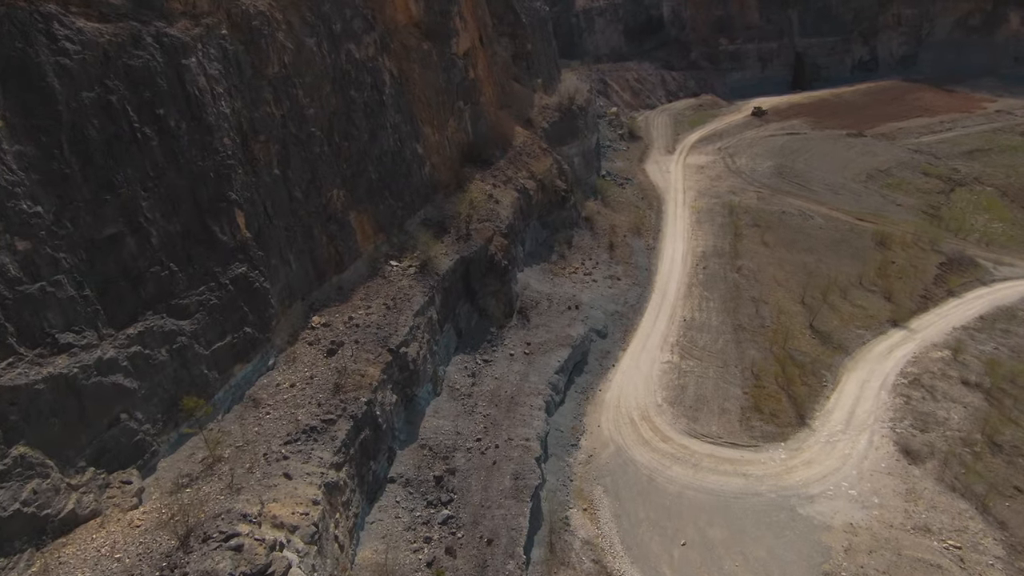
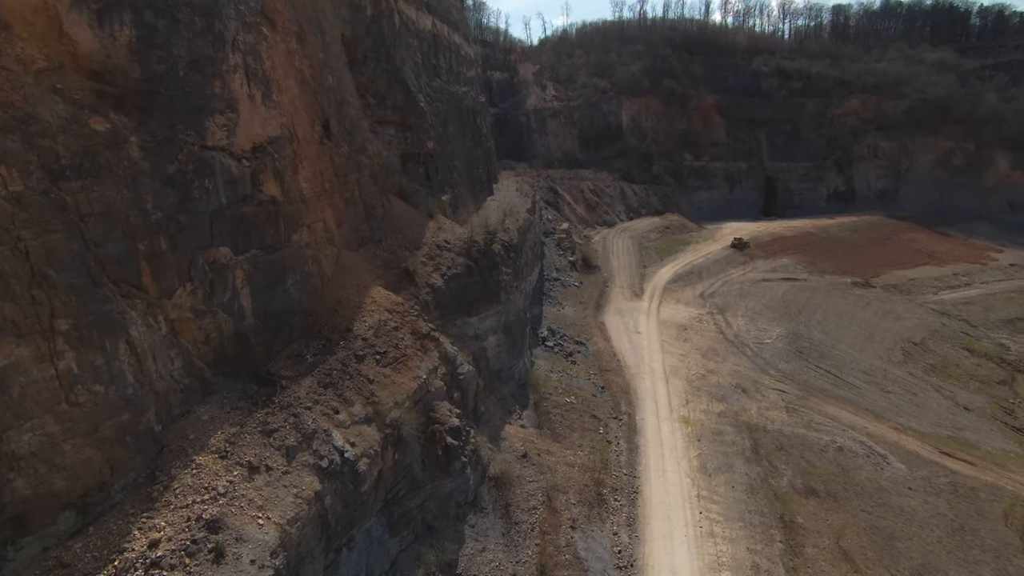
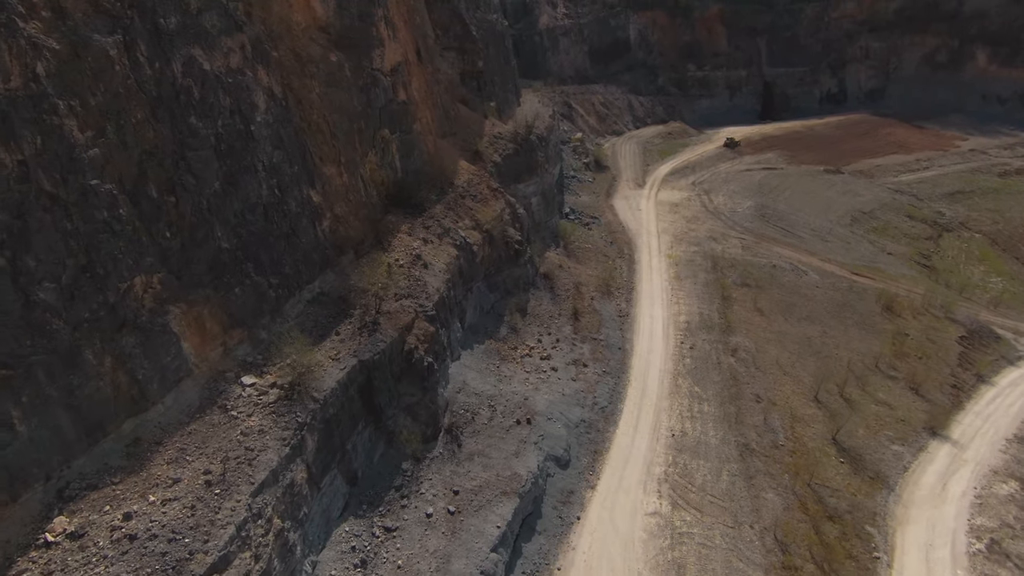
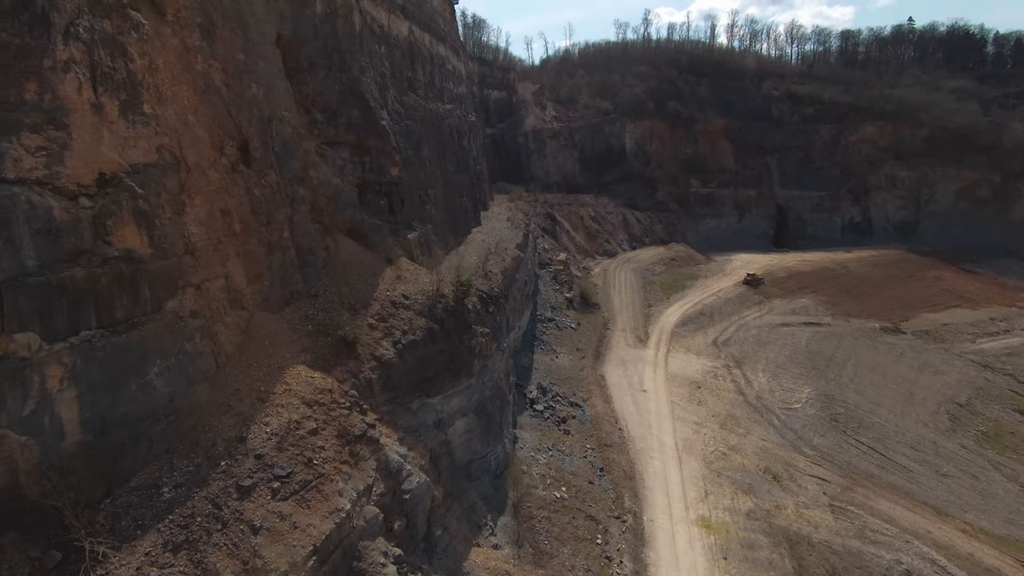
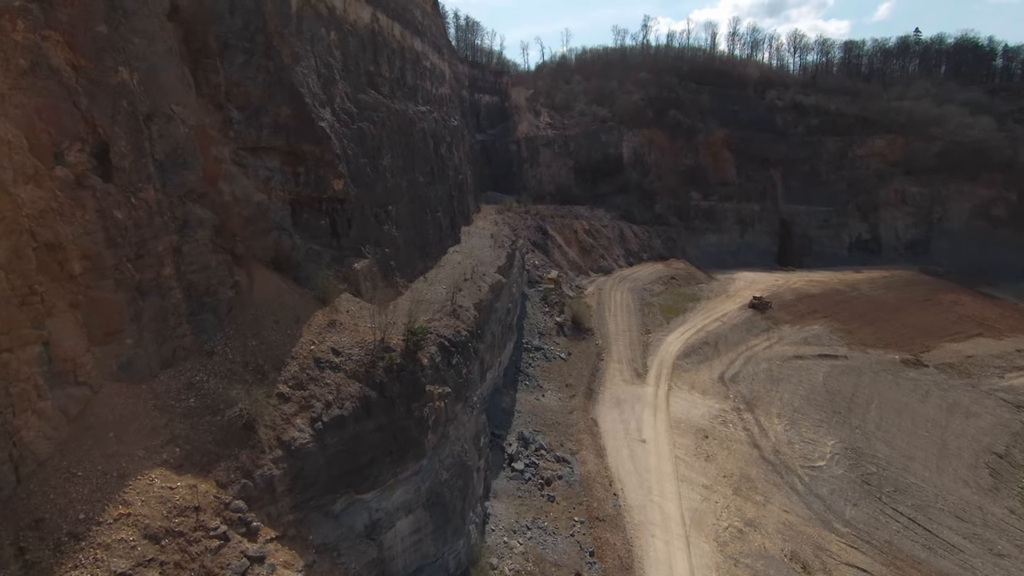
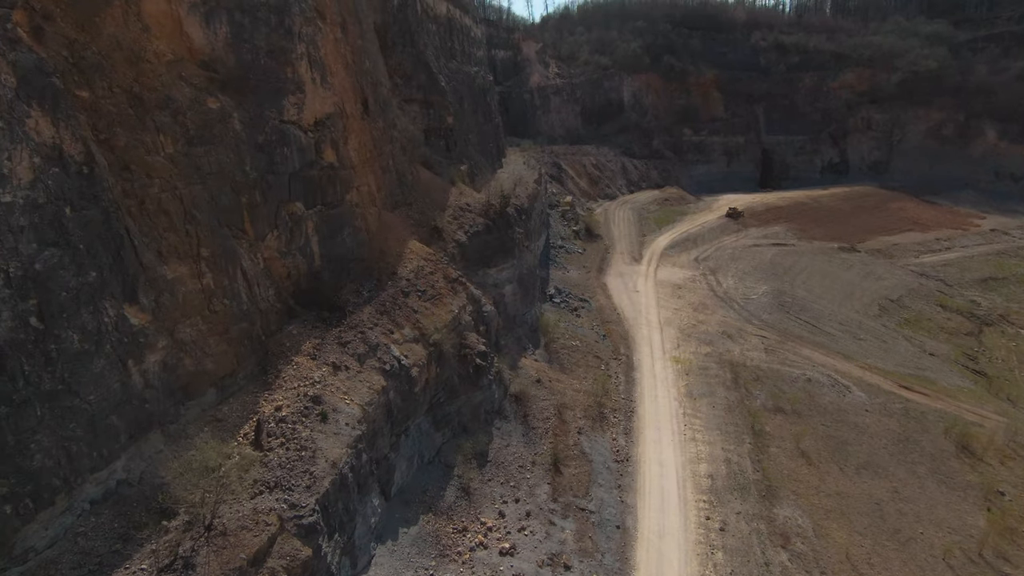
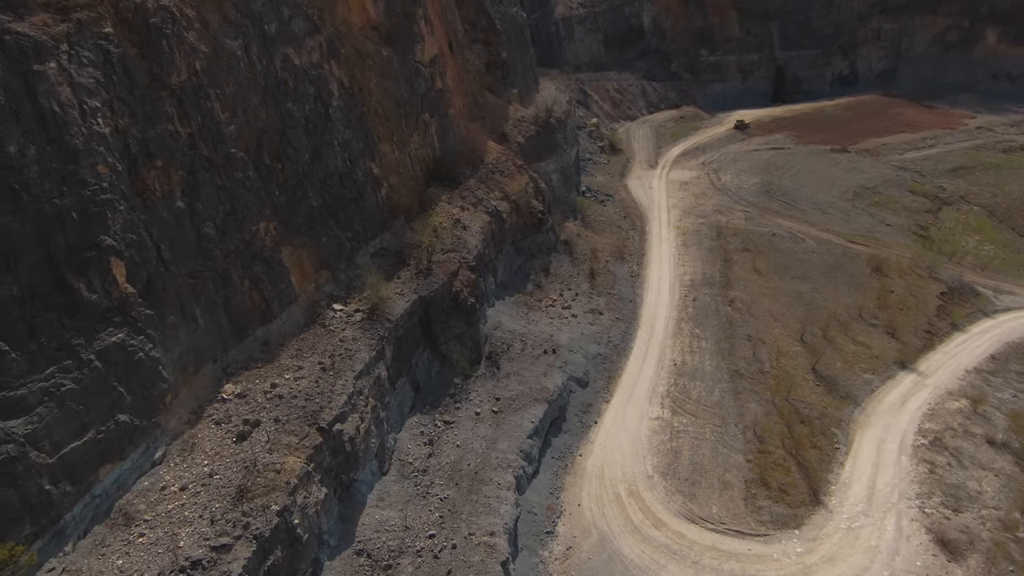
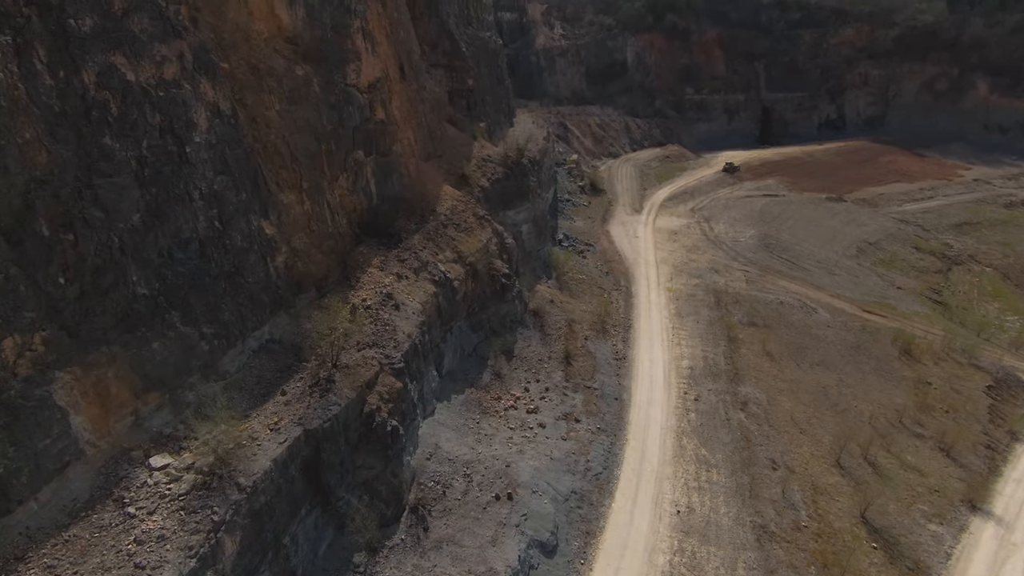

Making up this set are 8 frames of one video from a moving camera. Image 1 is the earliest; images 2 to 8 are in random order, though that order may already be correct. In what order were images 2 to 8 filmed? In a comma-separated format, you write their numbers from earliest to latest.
7, 3, 8, 6, 2, 4, 5
